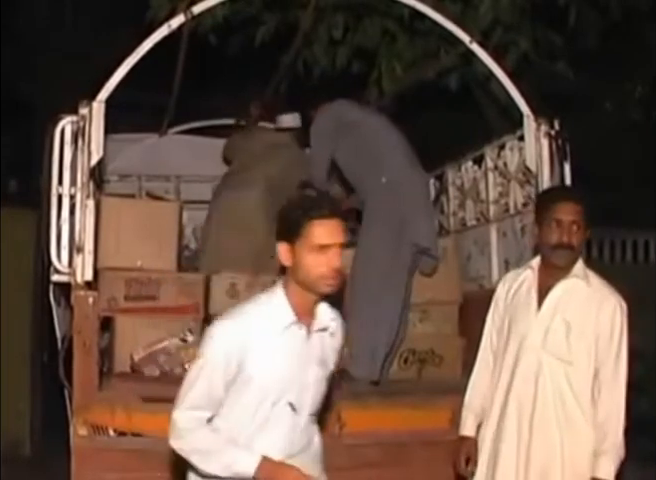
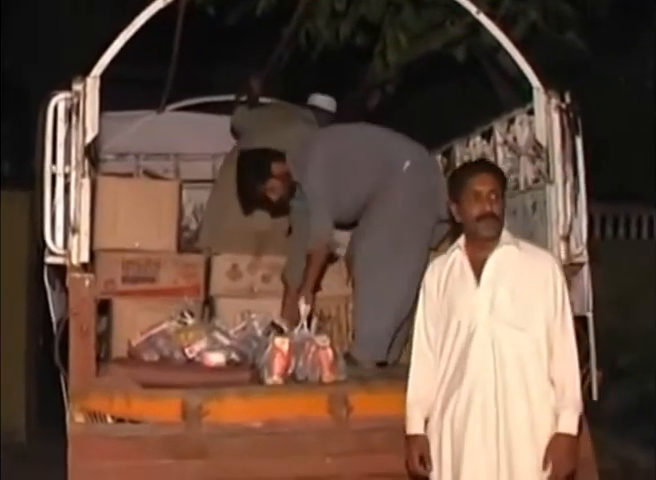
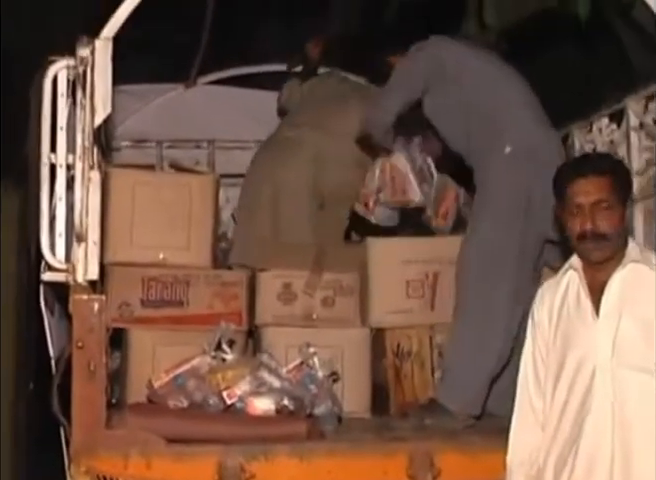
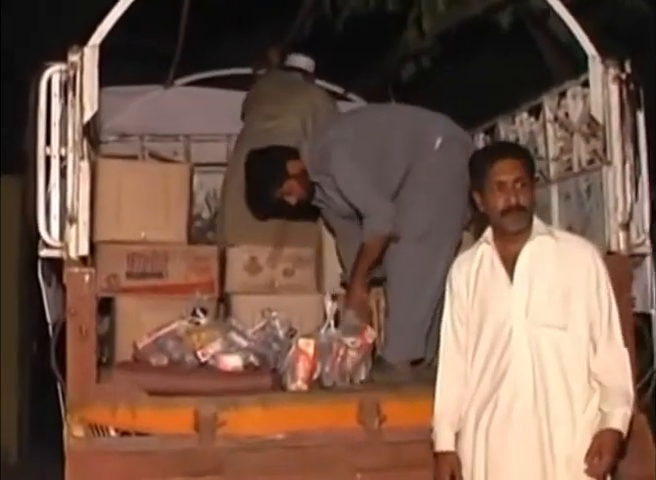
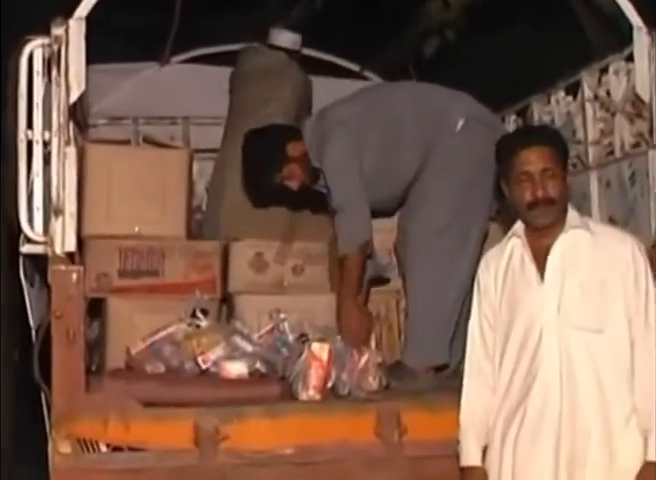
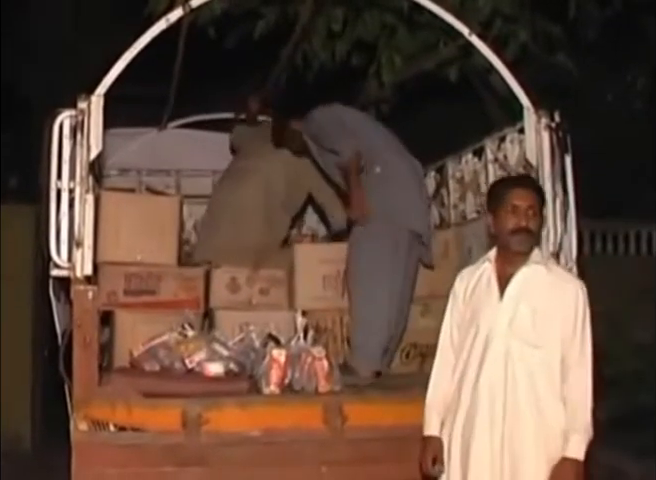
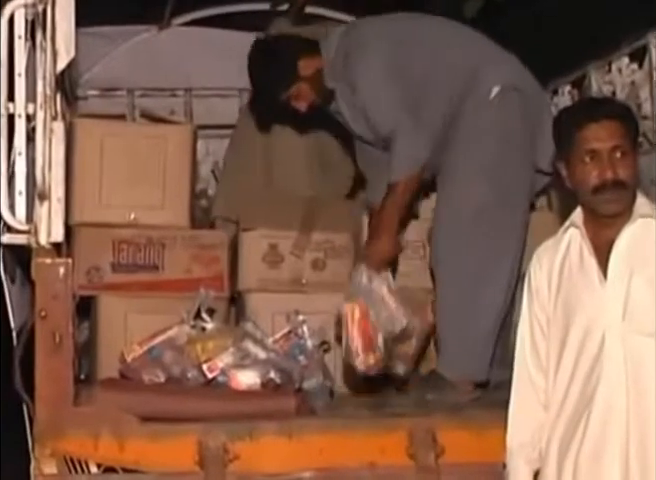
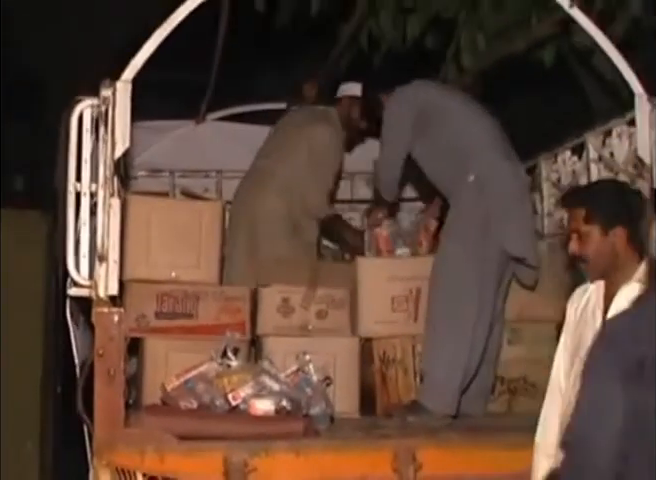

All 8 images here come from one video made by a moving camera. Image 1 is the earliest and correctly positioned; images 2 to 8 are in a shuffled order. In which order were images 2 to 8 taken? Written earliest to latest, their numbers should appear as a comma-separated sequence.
6, 2, 4, 5, 7, 3, 8
